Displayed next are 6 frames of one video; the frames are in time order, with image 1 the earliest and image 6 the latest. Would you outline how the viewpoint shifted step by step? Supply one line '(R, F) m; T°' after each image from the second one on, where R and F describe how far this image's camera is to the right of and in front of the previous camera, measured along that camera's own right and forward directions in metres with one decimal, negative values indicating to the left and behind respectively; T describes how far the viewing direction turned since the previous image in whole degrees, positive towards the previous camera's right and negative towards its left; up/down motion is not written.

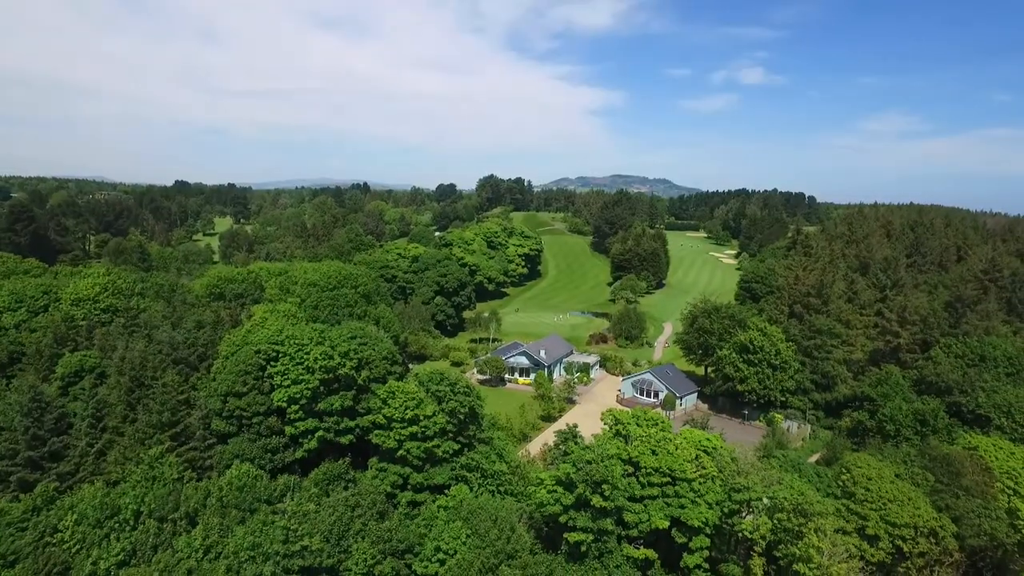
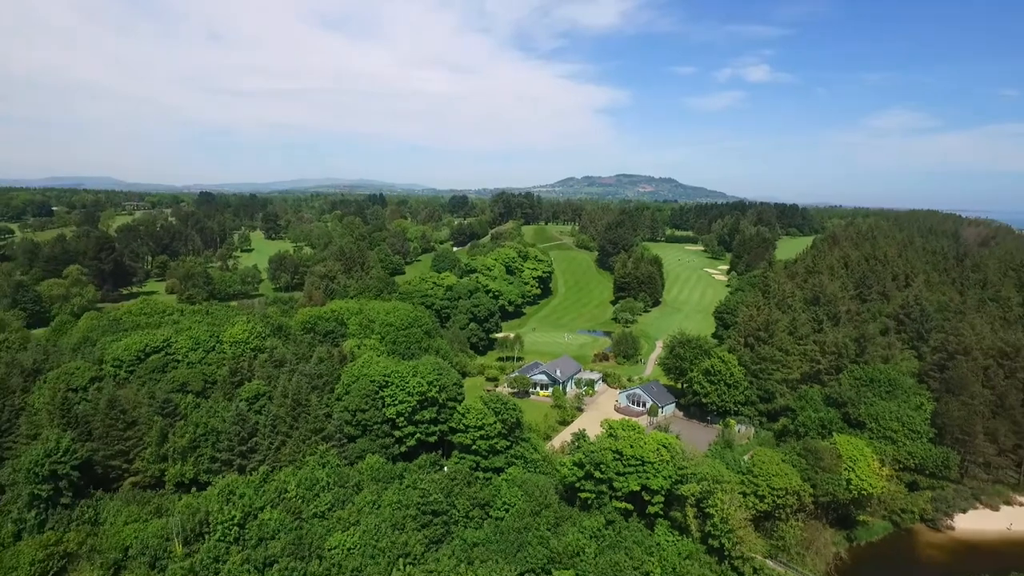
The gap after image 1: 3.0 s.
(-1.0, -9.9) m; -1°
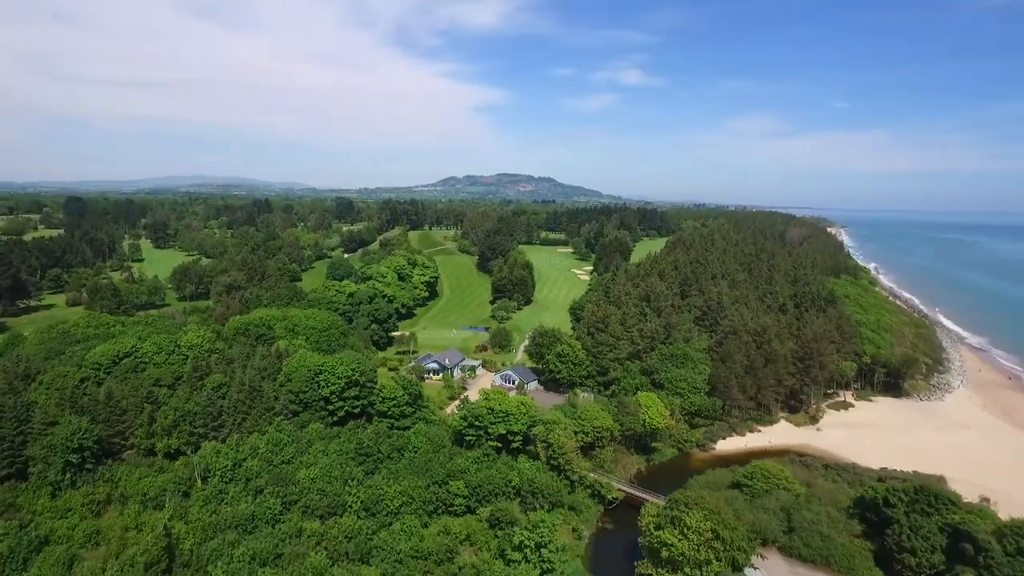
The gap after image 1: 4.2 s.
(-1.0, -11.2) m; +9°
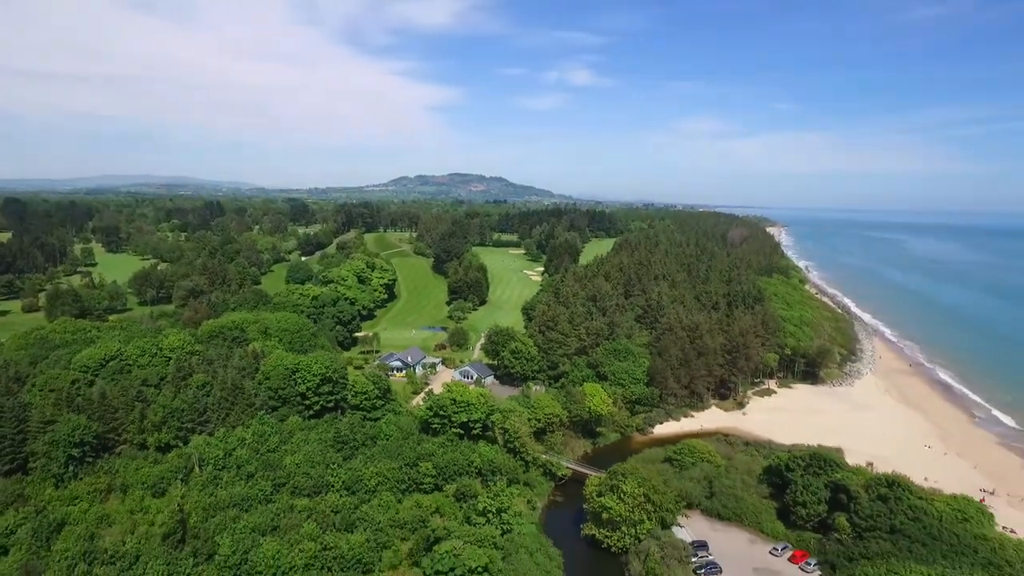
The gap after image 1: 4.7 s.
(-0.4, -4.6) m; +4°
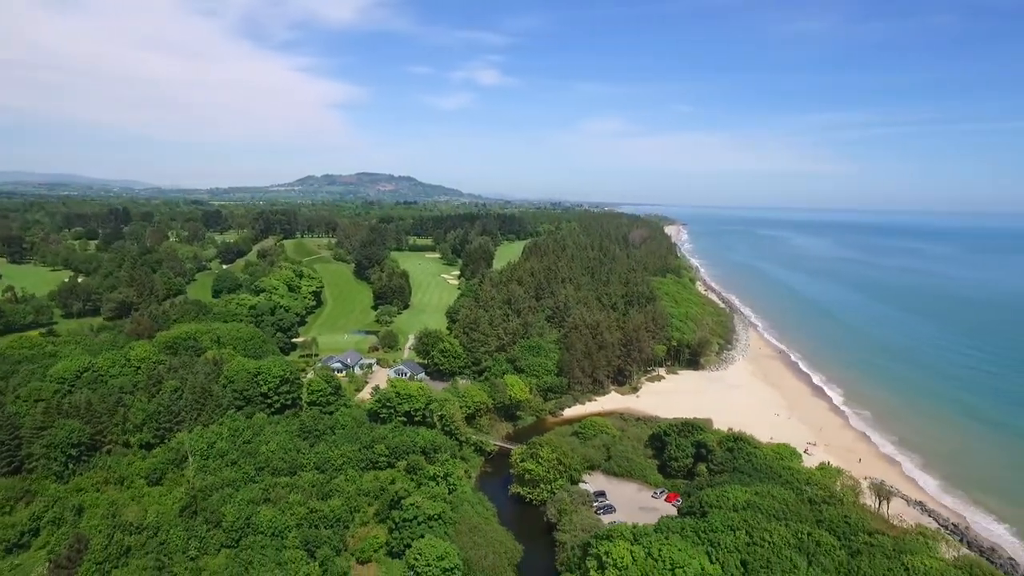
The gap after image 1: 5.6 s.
(-1.6, -8.3) m; +7°
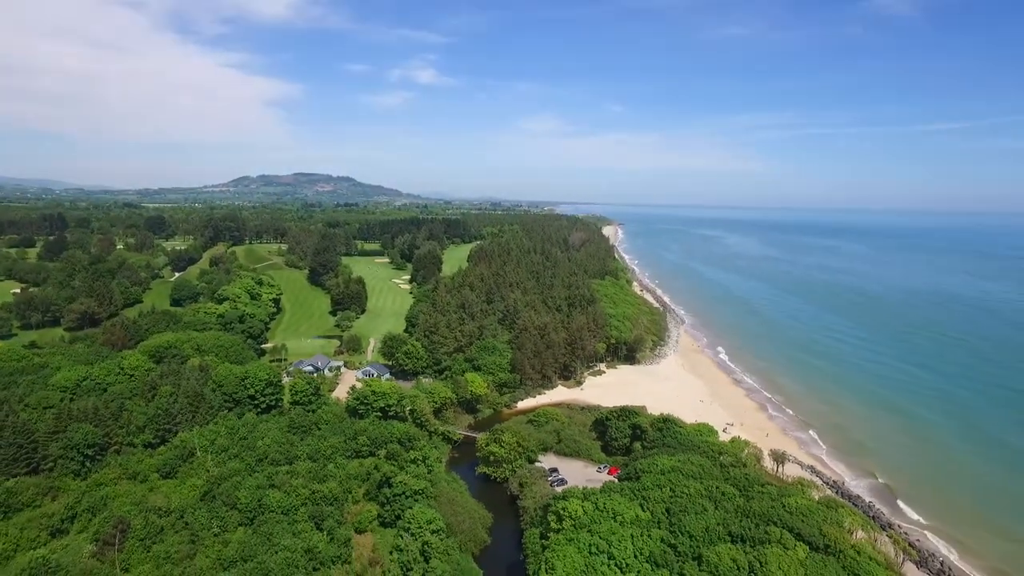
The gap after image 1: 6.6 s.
(-1.6, -7.1) m; +5°
